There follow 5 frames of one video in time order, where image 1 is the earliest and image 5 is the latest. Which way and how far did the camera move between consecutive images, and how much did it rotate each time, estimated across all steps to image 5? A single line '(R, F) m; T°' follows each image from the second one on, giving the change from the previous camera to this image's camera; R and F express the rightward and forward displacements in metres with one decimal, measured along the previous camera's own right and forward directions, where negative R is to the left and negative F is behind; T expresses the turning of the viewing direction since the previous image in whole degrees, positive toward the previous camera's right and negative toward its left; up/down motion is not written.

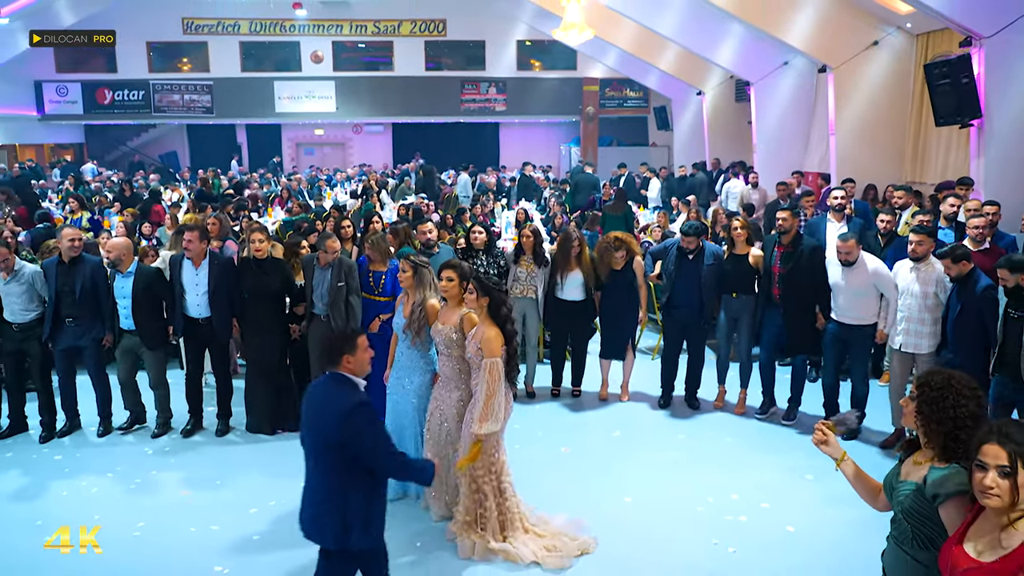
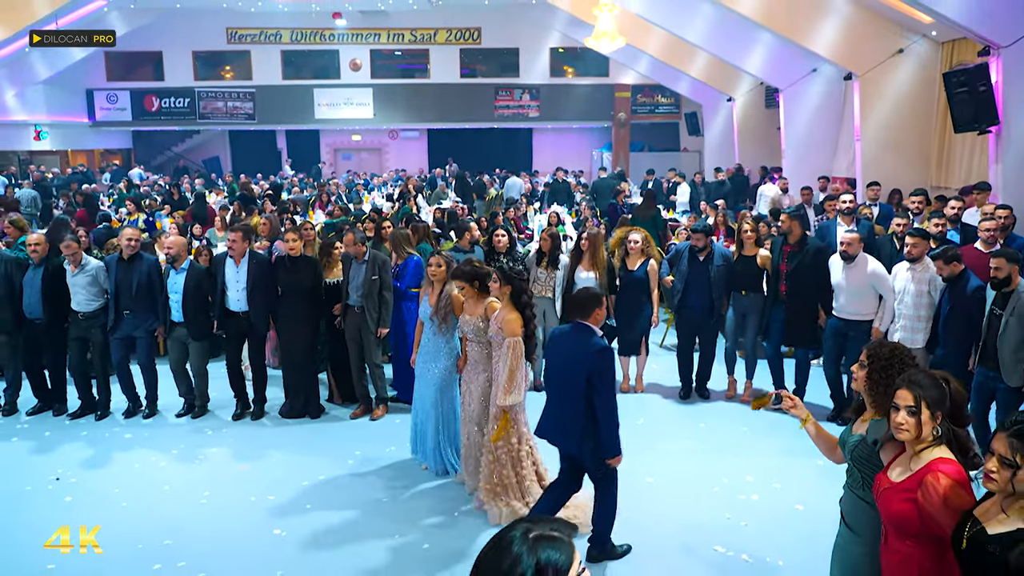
(0.0, -0.4) m; -2°
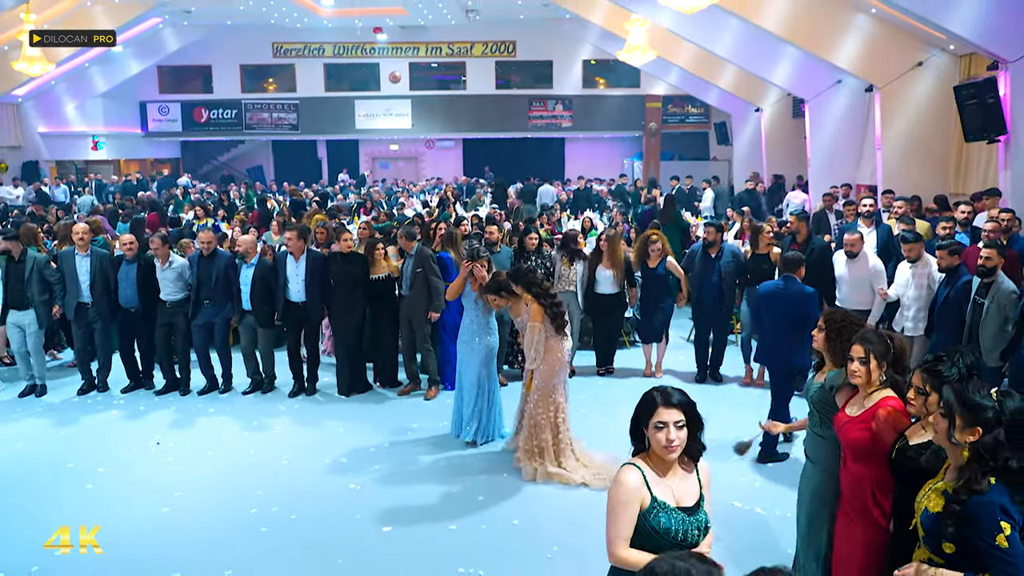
(-0.1, -0.7) m; -2°
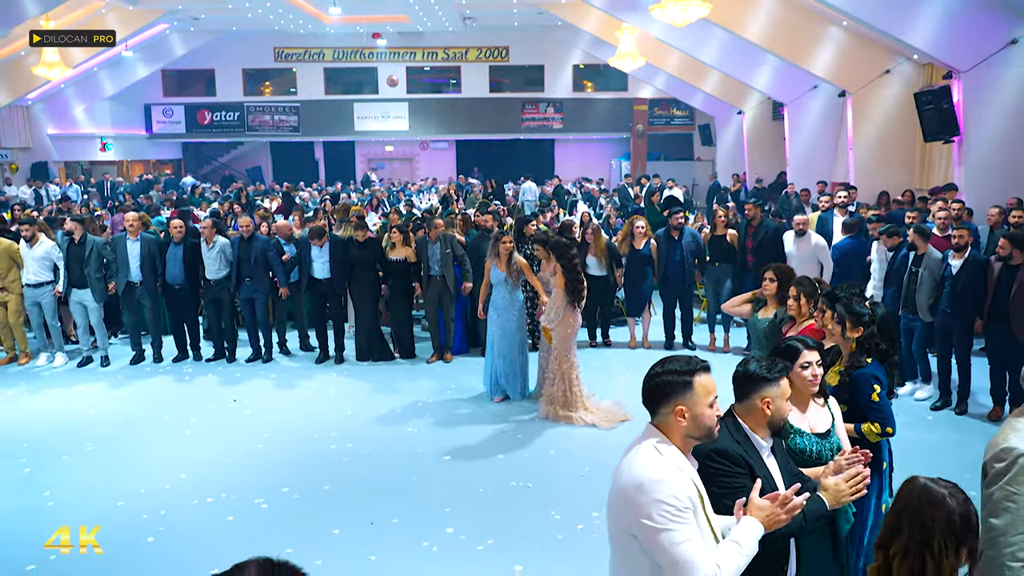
(-0.3, -1.0) m; +1°
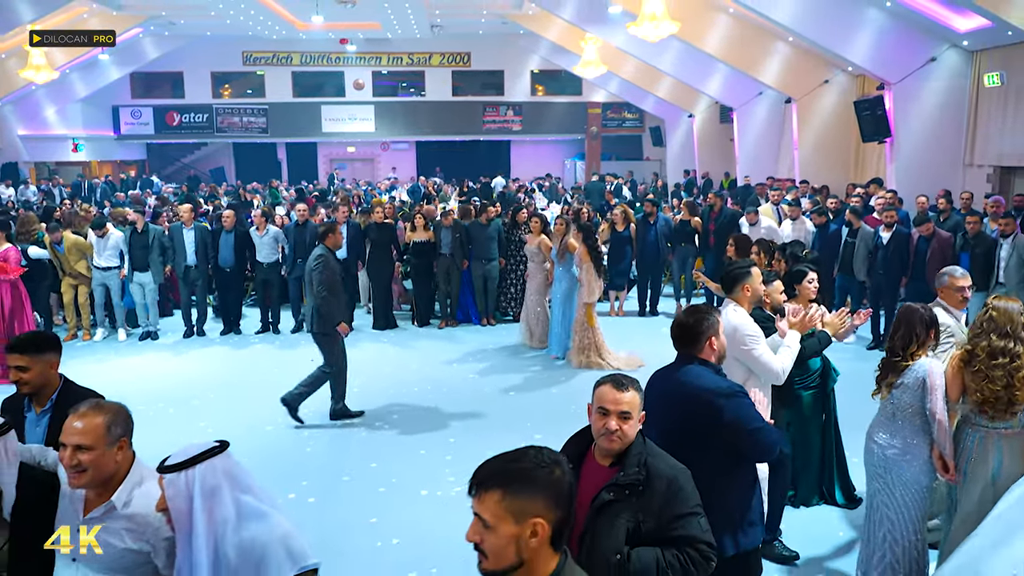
(-0.9, -1.3) m; +5°
